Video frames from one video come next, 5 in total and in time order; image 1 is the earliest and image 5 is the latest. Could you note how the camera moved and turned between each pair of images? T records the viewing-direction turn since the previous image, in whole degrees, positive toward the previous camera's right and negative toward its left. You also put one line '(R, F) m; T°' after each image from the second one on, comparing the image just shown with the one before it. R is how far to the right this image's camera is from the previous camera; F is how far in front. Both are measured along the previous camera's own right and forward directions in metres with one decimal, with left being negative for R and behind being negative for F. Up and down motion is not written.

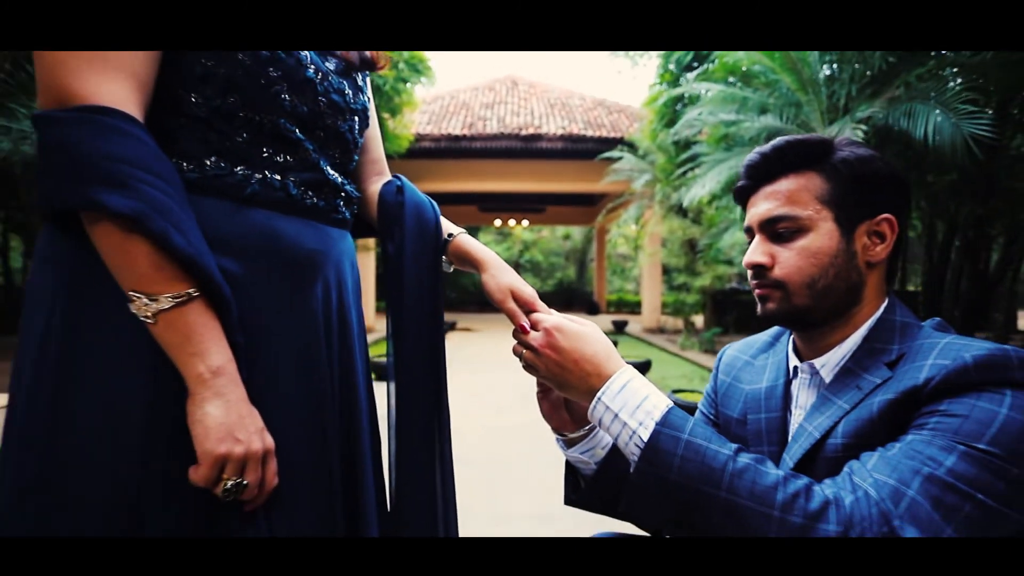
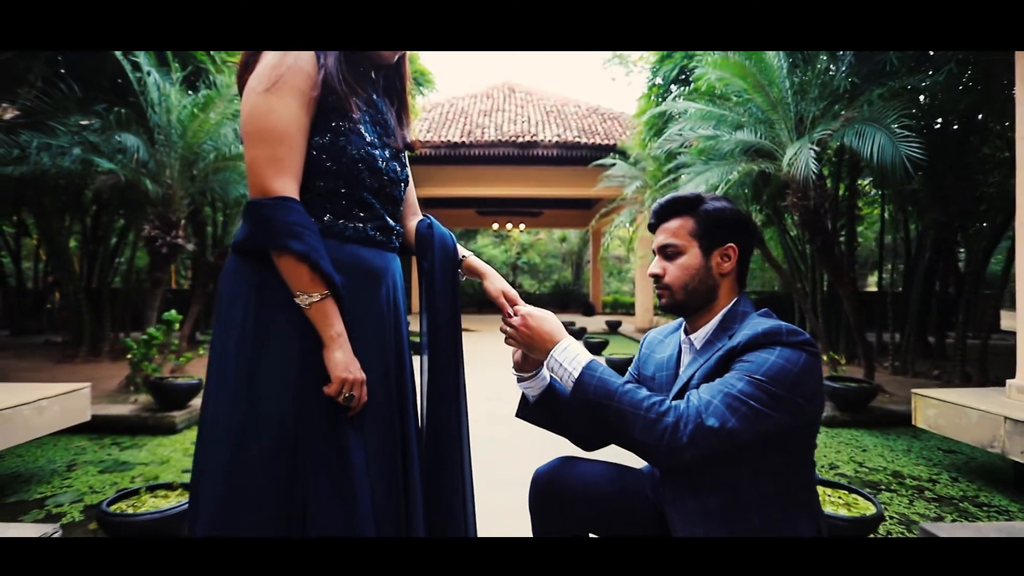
(0.0, -0.3) m; 0°
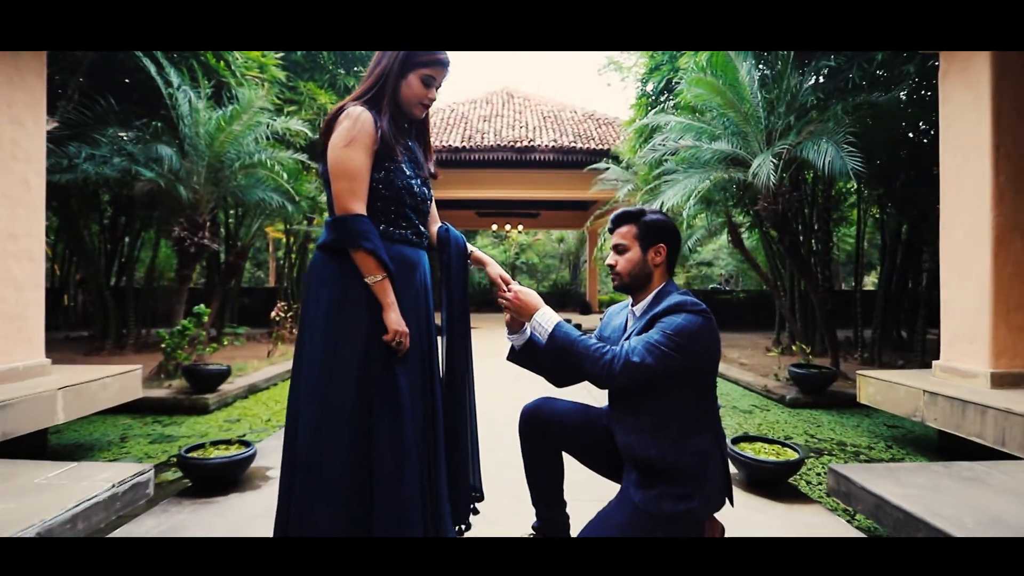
(0.0, -0.4) m; 0°
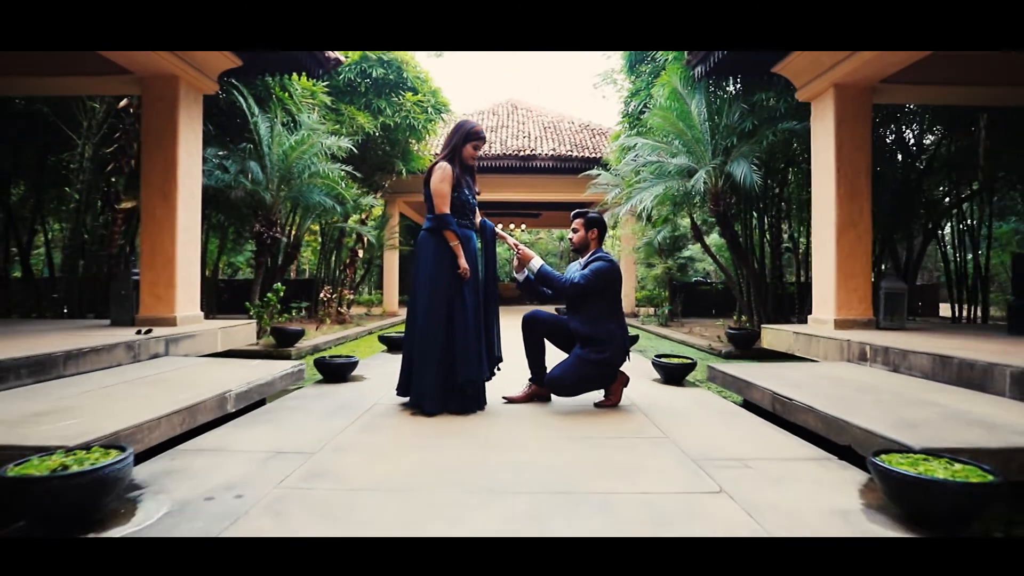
(0.0, -1.3) m; 0°
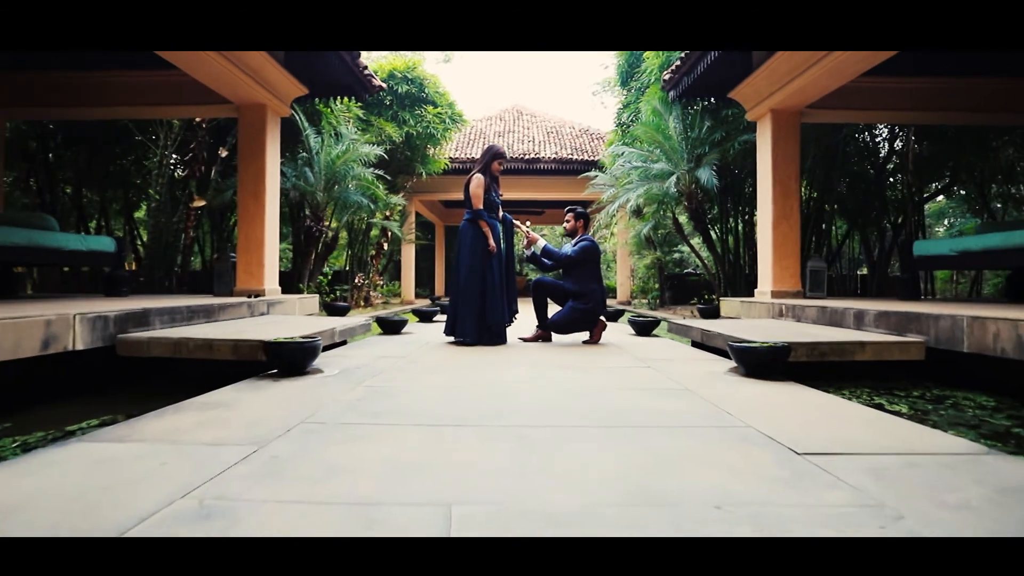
(-0.1, -1.1) m; 0°
